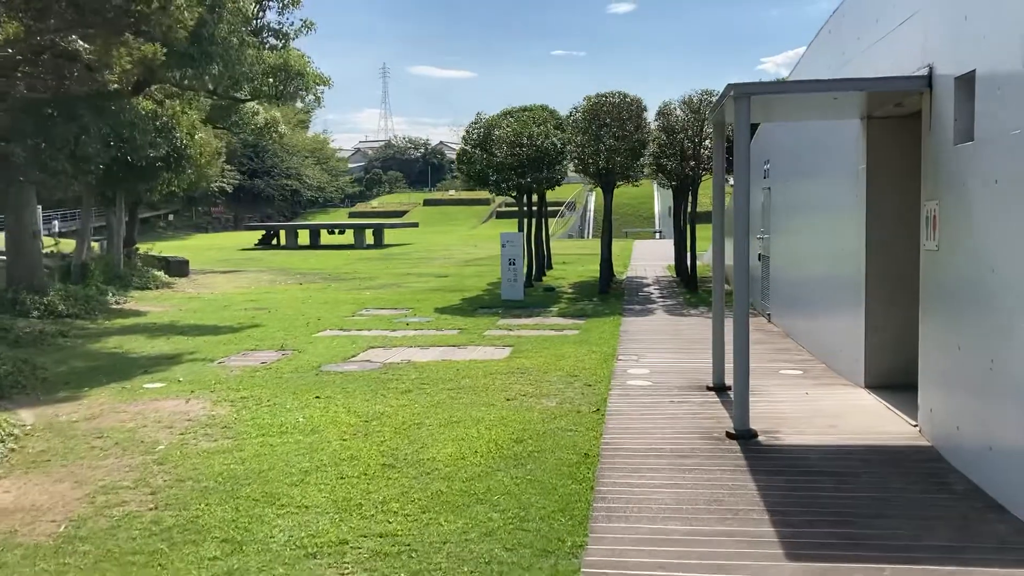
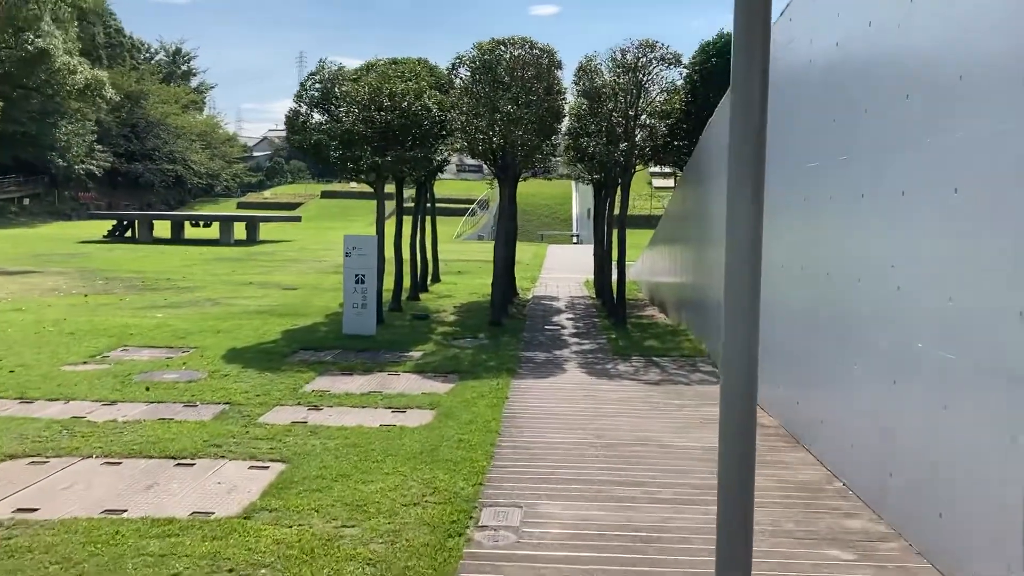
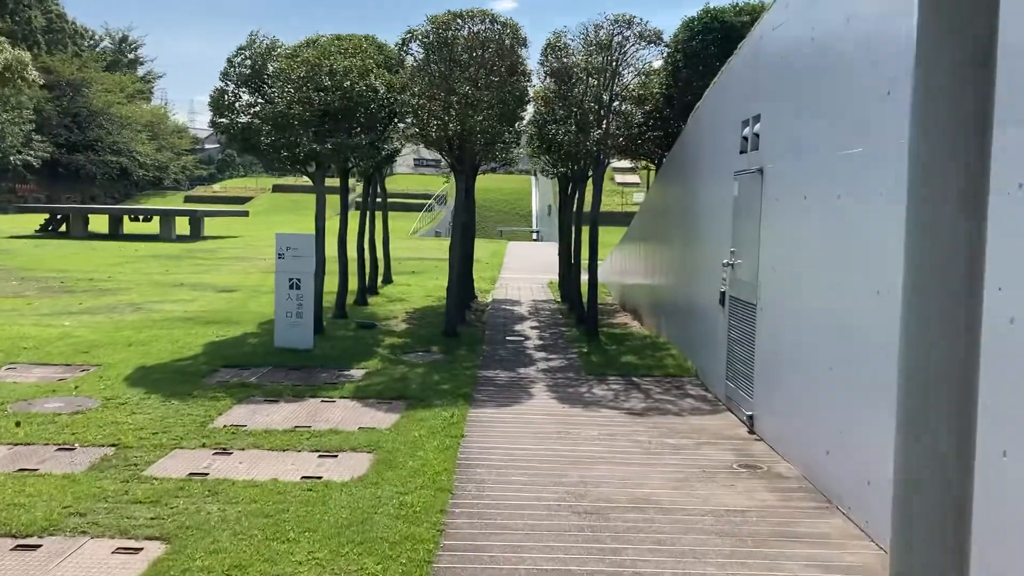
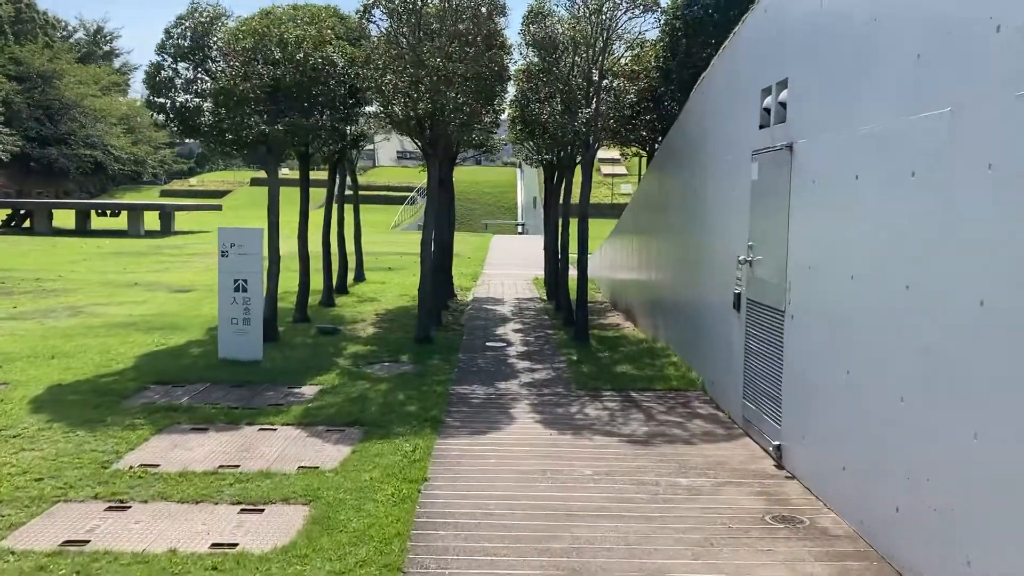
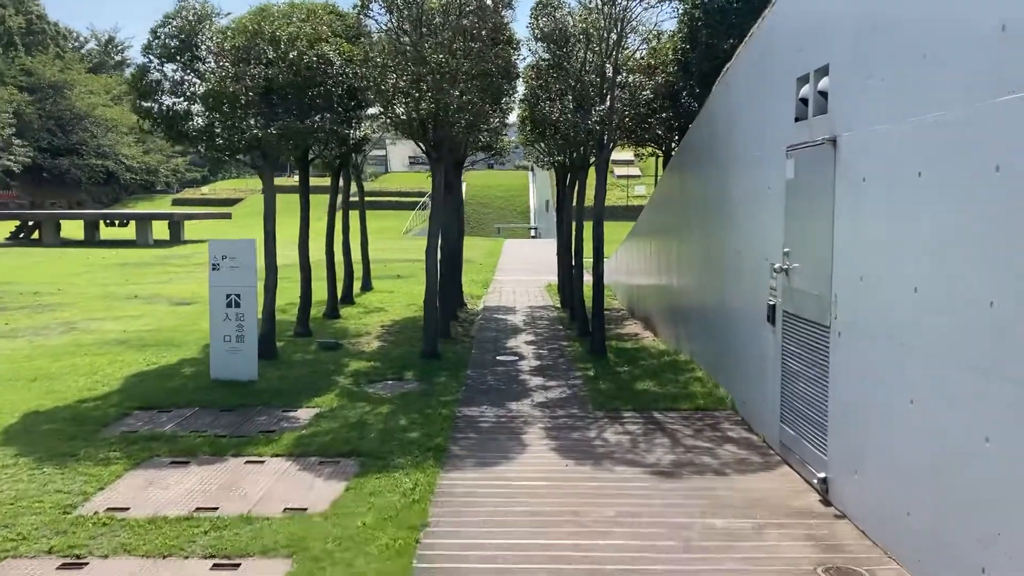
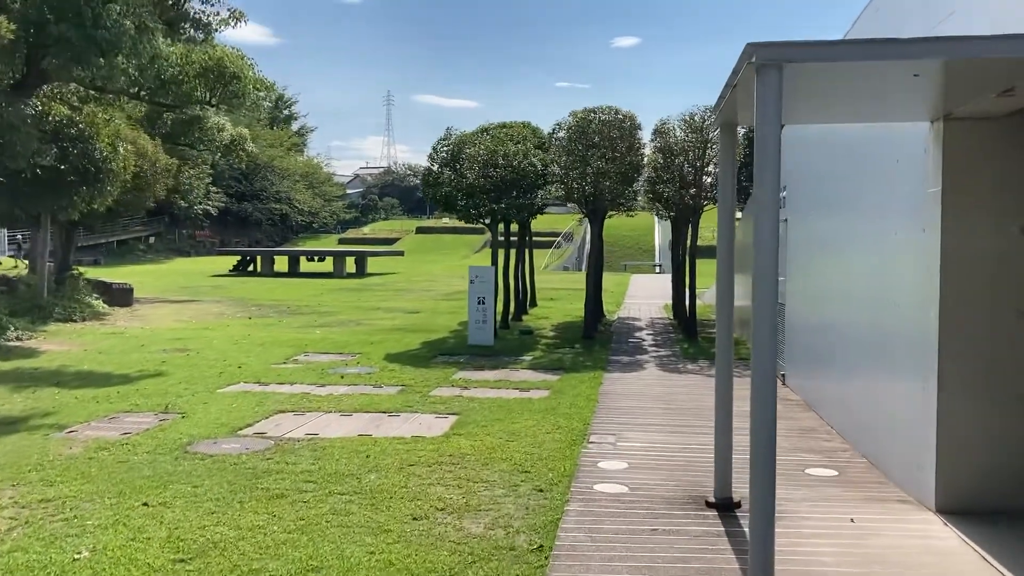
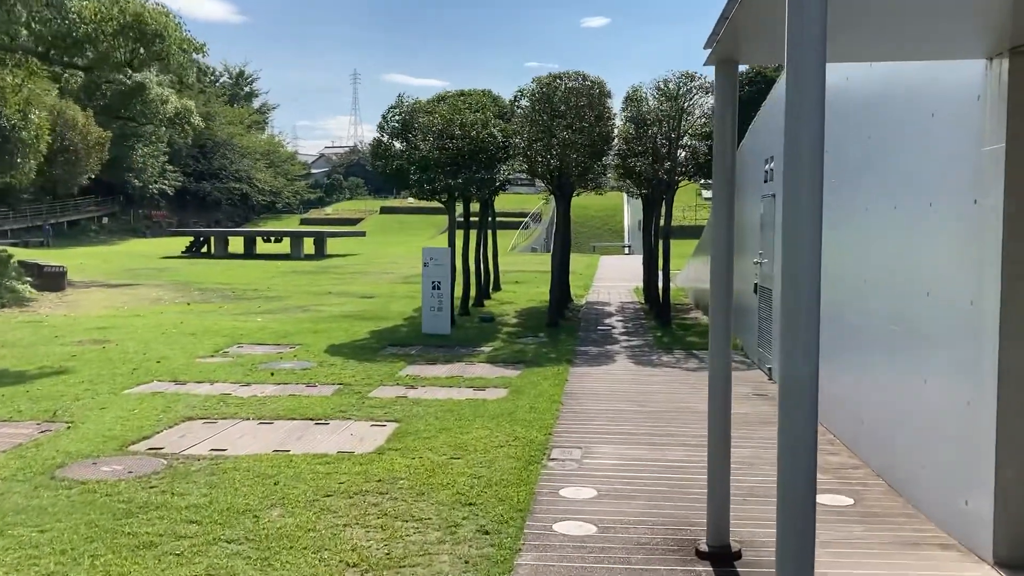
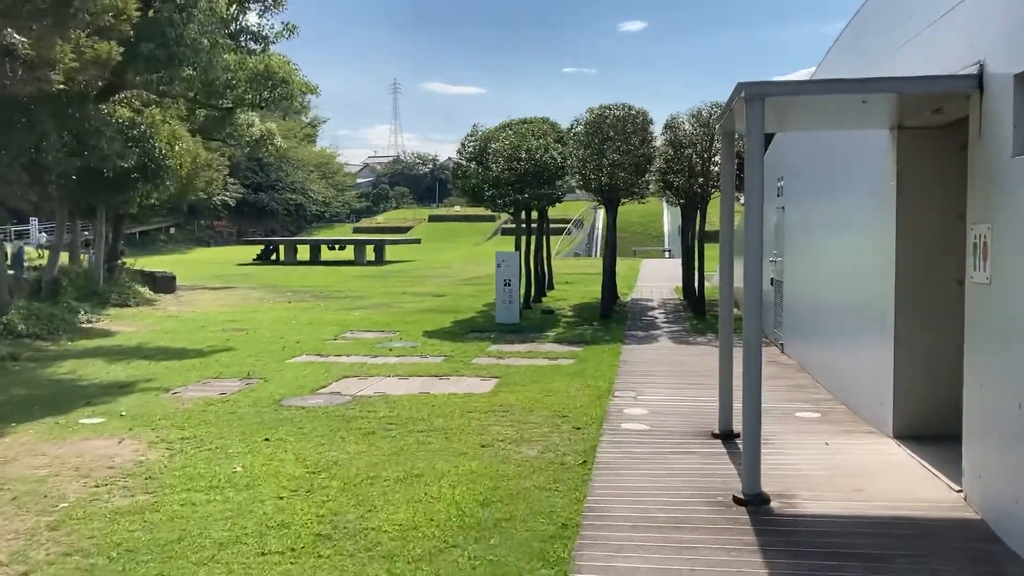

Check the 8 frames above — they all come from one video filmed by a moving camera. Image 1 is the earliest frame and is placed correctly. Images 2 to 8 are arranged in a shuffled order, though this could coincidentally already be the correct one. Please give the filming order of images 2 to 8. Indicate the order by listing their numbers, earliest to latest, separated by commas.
8, 6, 7, 2, 3, 4, 5
